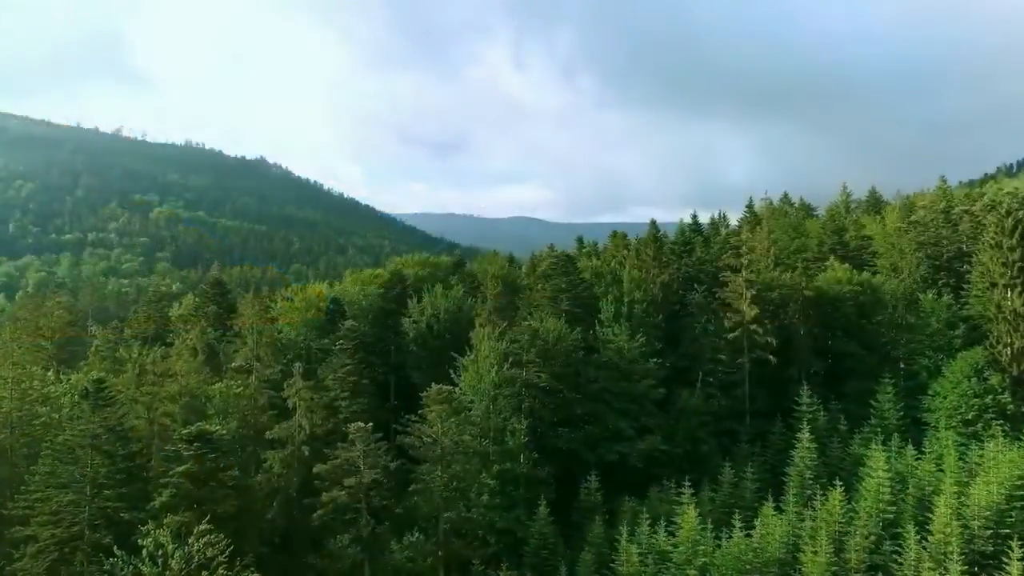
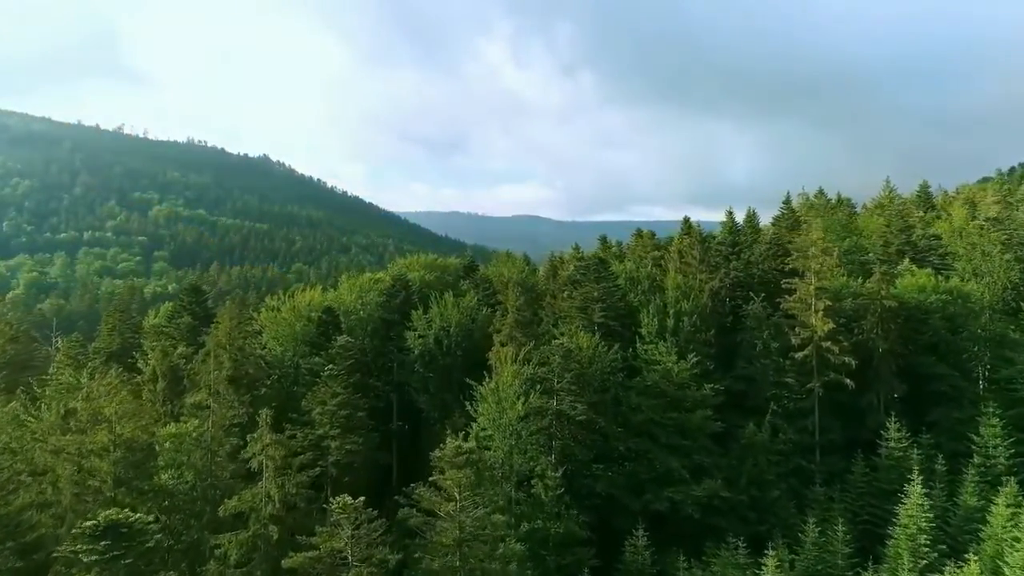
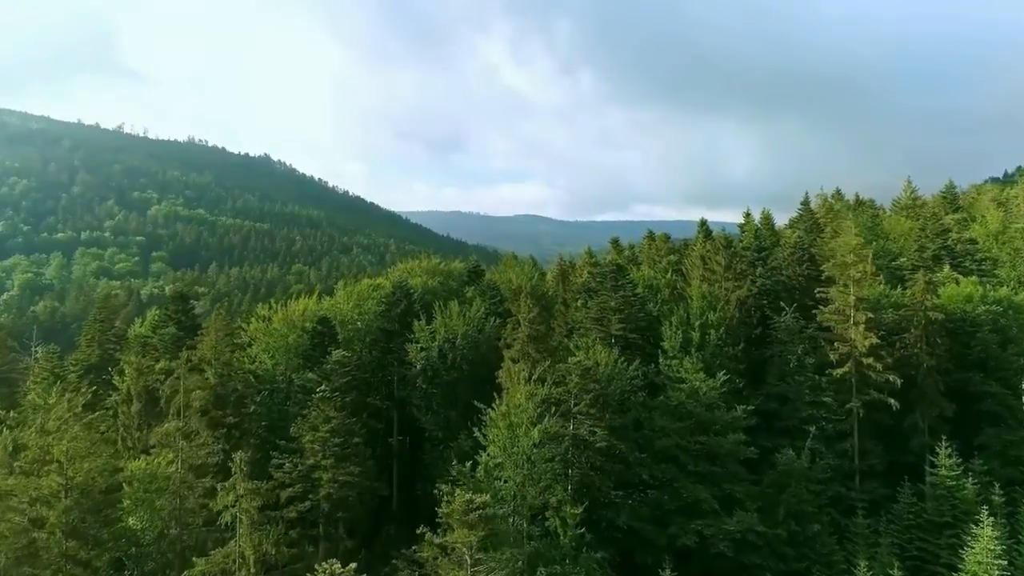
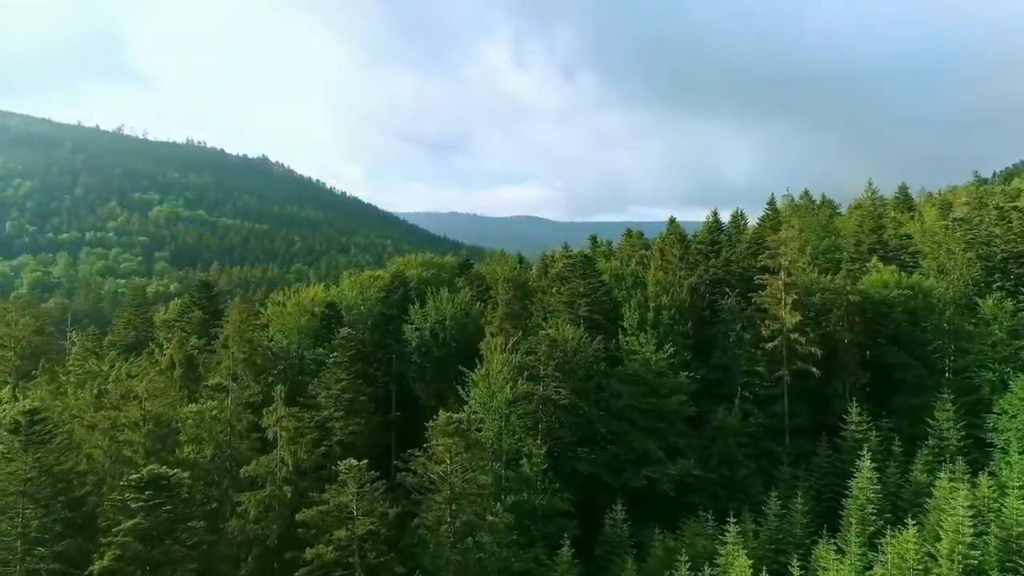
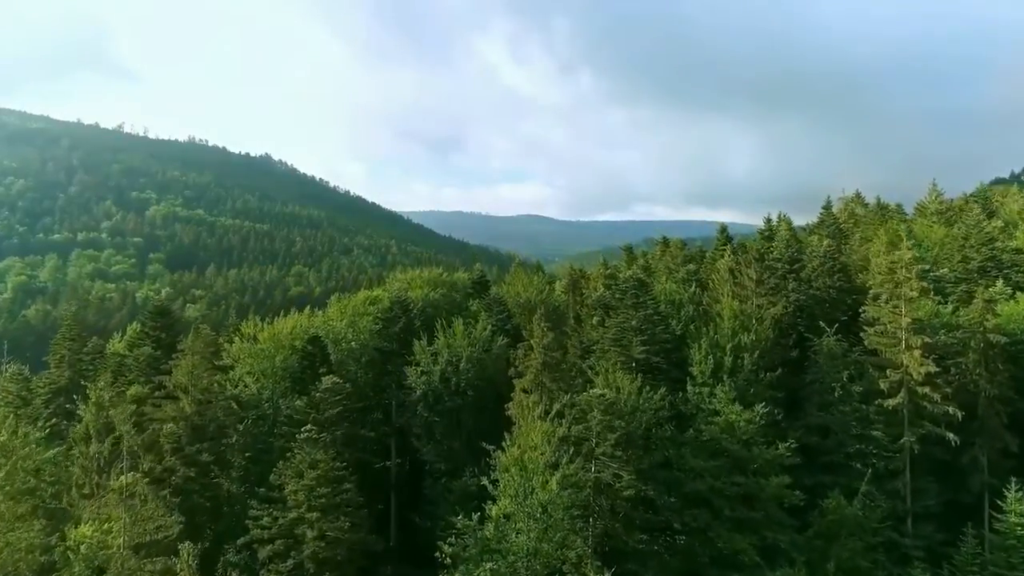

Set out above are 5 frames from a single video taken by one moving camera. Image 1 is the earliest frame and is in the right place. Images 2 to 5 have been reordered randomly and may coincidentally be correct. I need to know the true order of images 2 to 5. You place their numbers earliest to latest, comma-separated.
4, 2, 3, 5
